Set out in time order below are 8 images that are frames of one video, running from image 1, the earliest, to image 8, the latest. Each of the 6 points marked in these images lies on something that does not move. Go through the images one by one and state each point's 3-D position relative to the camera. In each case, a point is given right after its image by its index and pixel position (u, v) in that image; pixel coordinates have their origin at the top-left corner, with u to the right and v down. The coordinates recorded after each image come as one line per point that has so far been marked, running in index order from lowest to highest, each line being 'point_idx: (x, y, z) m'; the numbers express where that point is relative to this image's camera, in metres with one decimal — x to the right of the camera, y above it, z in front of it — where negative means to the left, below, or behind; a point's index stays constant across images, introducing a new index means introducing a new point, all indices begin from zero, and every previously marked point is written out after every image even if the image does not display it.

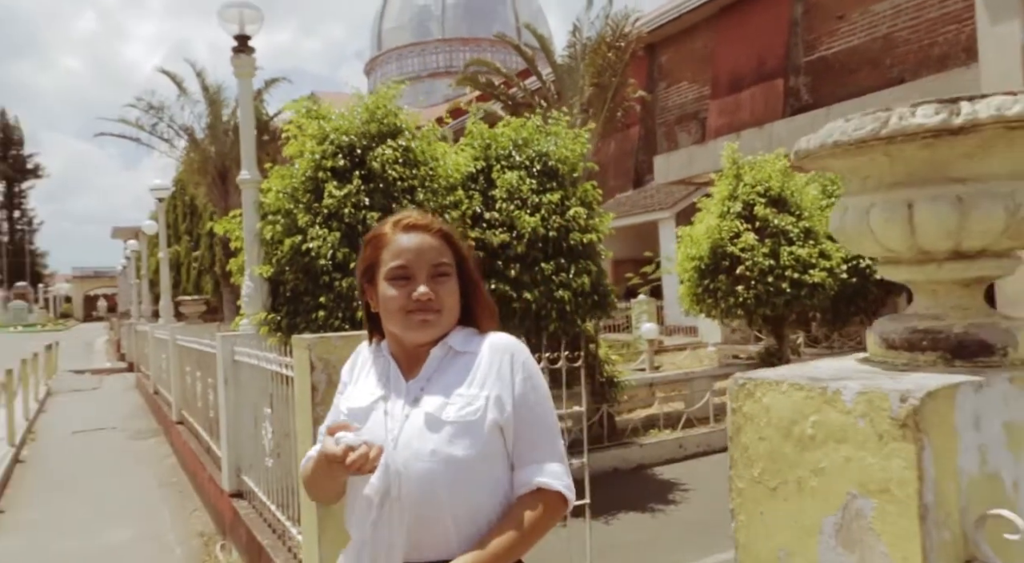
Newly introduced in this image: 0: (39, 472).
0: (-5.4, -2.2, +8.7) m
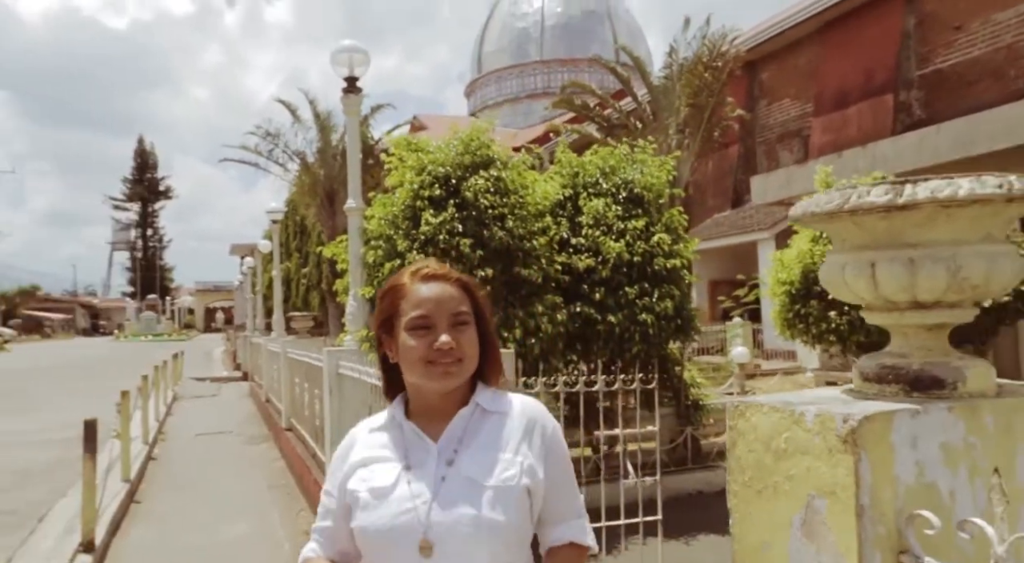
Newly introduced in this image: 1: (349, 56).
0: (-4.4, -2.4, +9.7) m
1: (-1.6, +2.2, +7.3) m
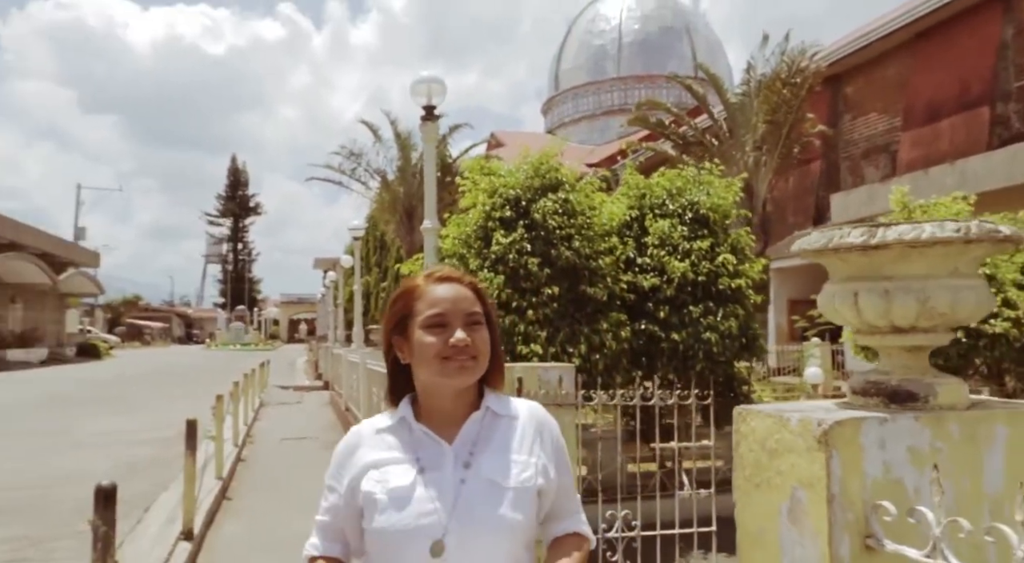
0: (-3.5, -2.6, +10.3) m
1: (-0.9, +2.0, +7.8) m
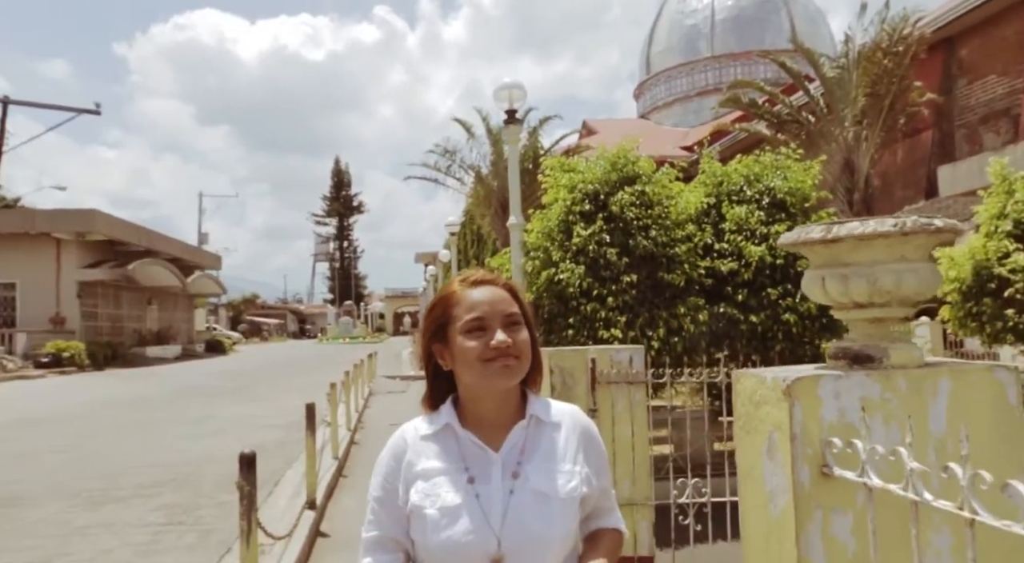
0: (-2.2, -2.5, +11.3) m
1: (0.0, +2.1, +8.3) m
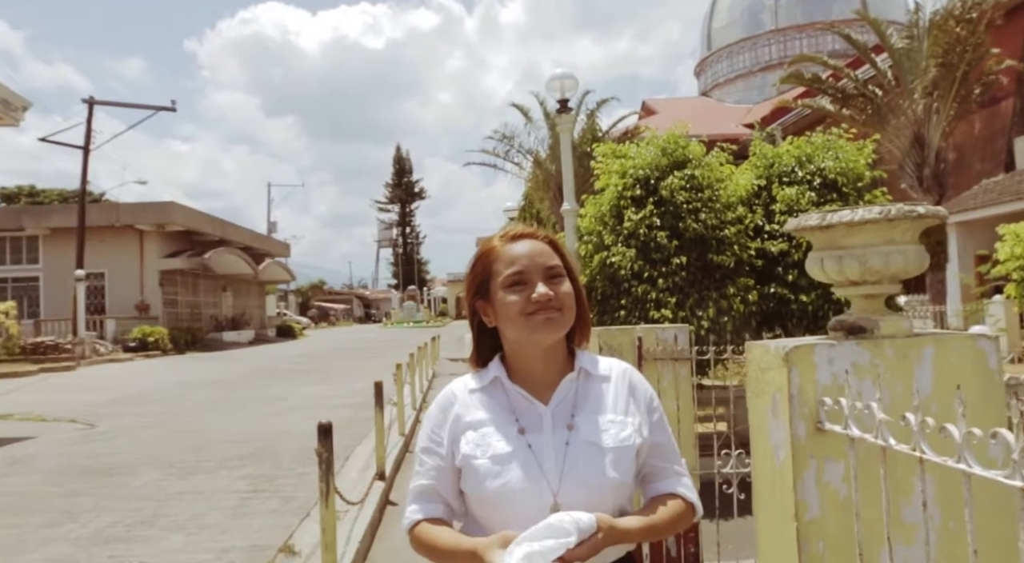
0: (-1.3, -2.3, +11.8) m
1: (+0.6, +2.3, +8.7) m
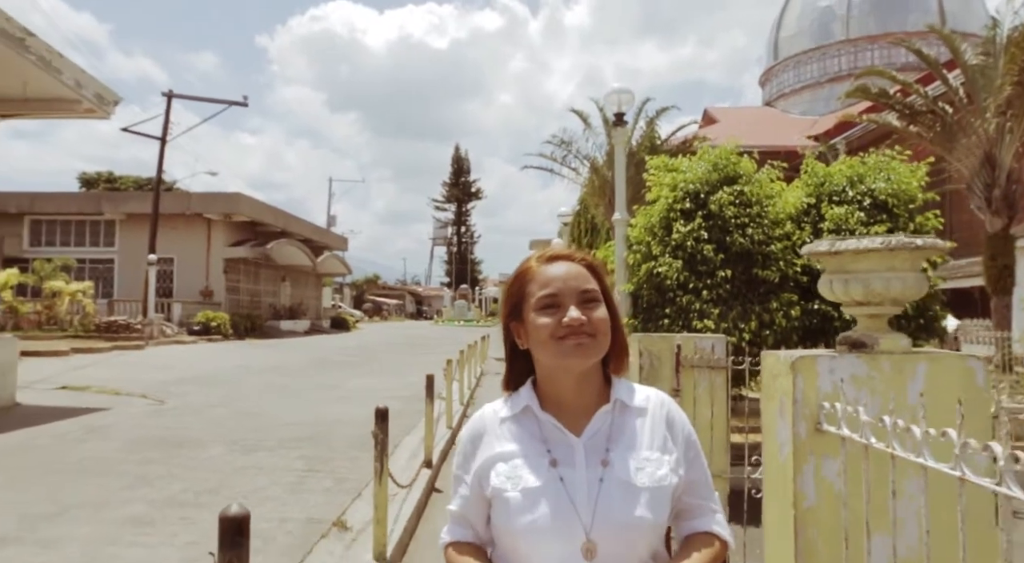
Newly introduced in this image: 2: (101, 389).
0: (-0.6, -2.3, +12.3) m
1: (+1.2, +2.2, +9.0) m
2: (-8.9, -2.3, +16.4) m
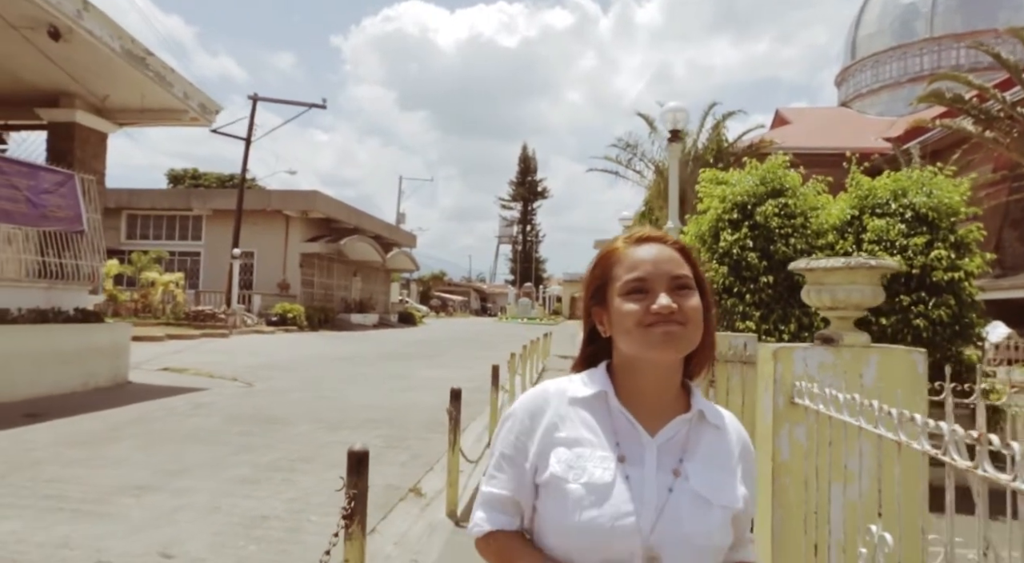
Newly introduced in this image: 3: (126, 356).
0: (+0.4, -2.3, +13.3) m
1: (+2.1, +2.1, +9.8) m
2: (-7.5, -2.1, +18.1) m
3: (-8.4, -1.6, +16.5) m
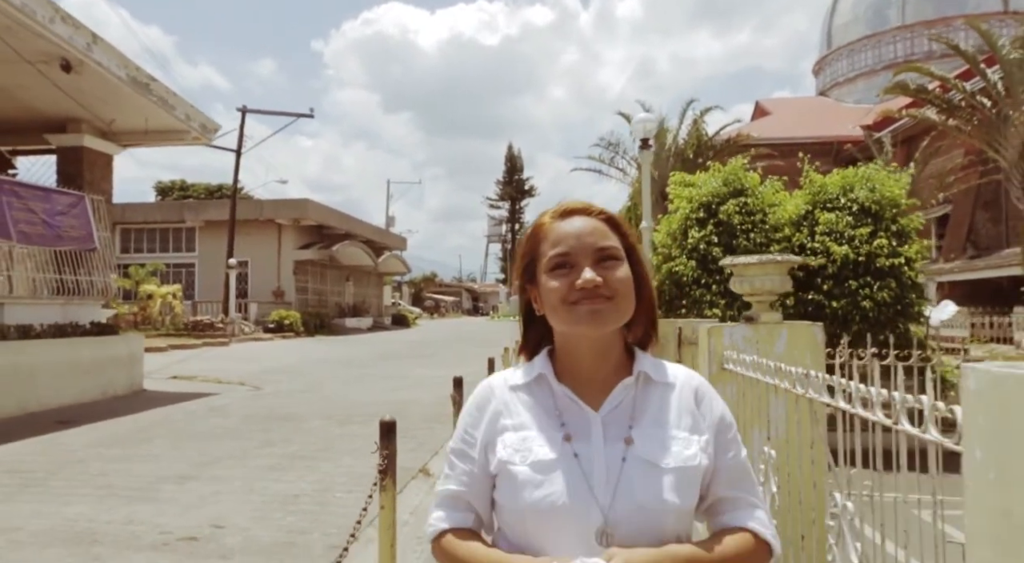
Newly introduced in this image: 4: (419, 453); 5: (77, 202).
0: (+0.4, -2.3, +14.3) m
1: (+1.9, +2.2, +10.8) m
2: (-7.6, -2.4, +19.0) m
3: (-8.5, -1.9, +17.4) m
4: (-1.2, -2.2, +10.0) m
5: (-8.8, +1.6, +15.4) m
